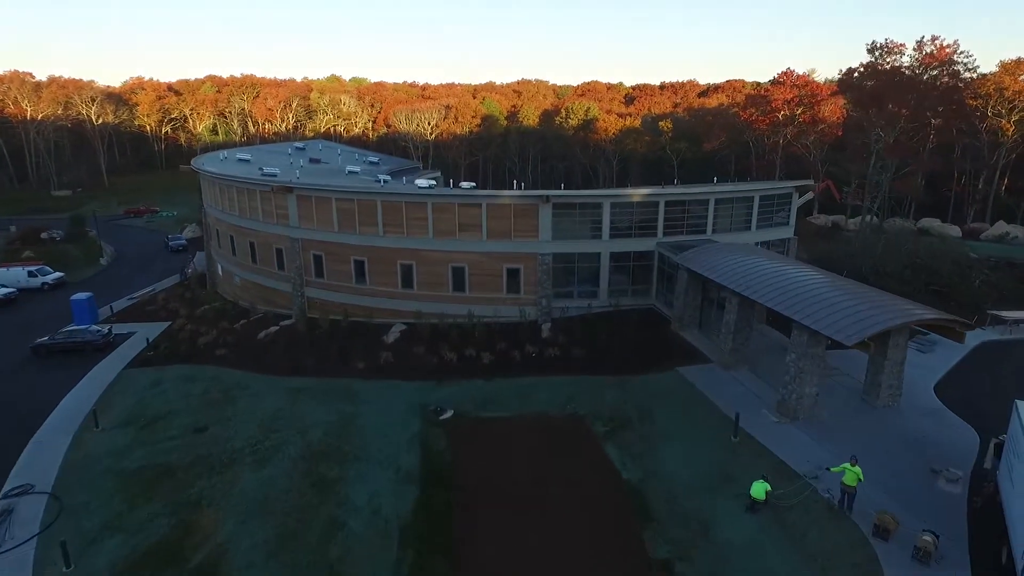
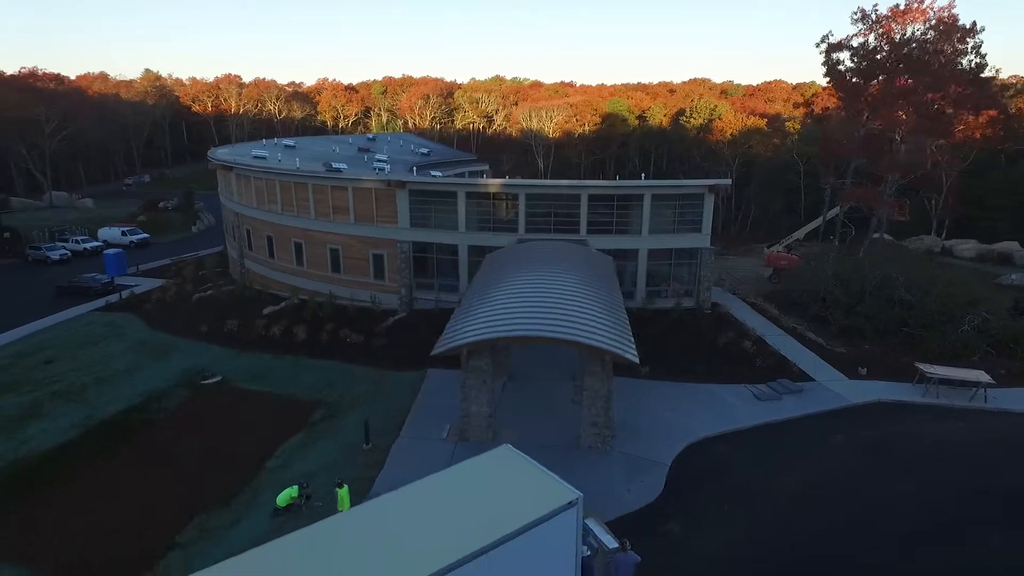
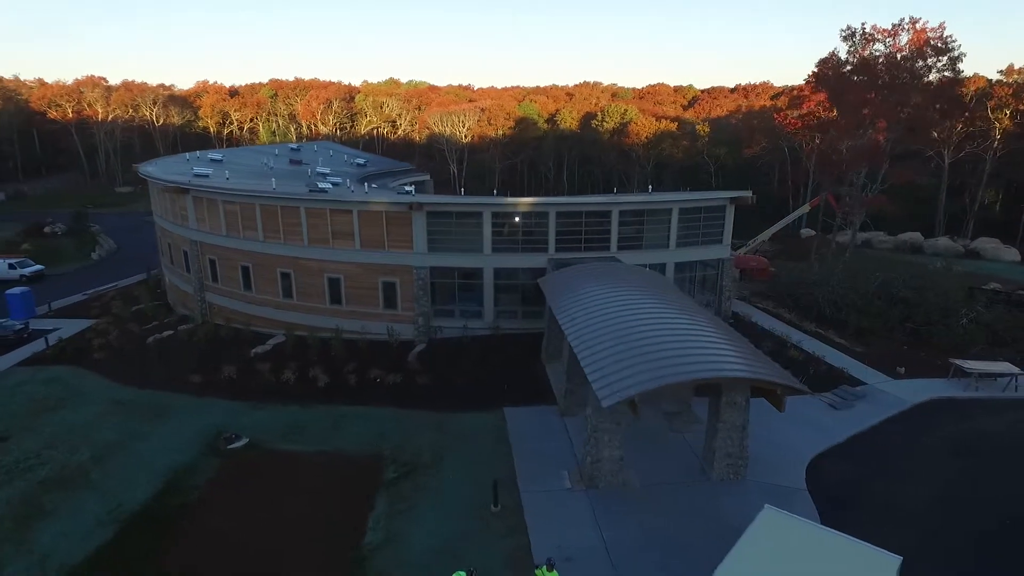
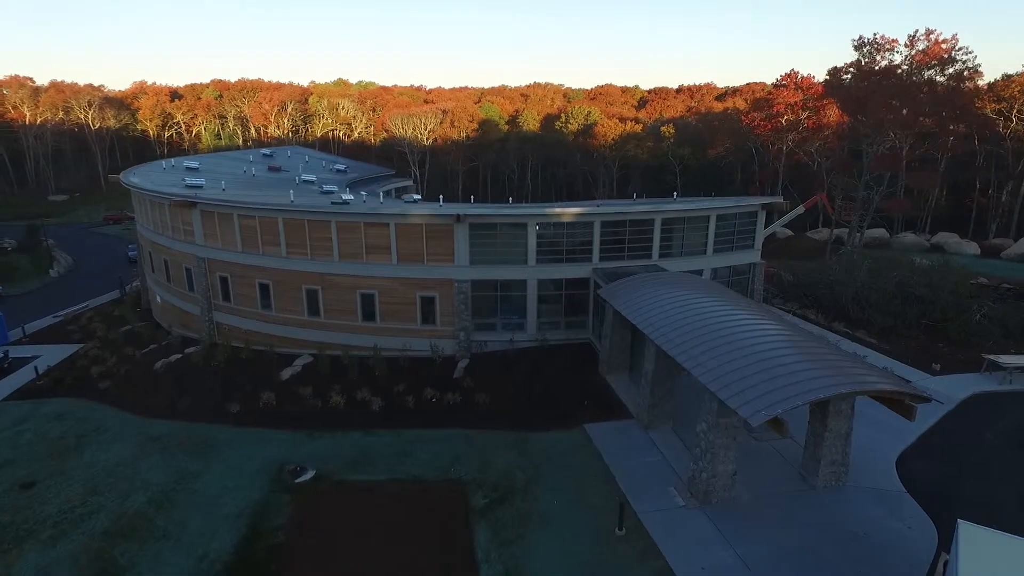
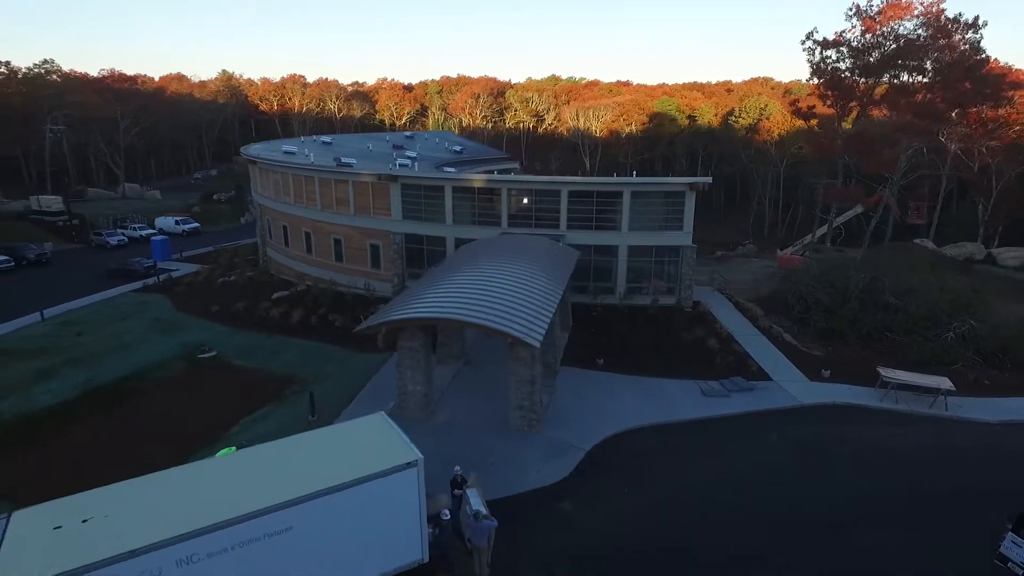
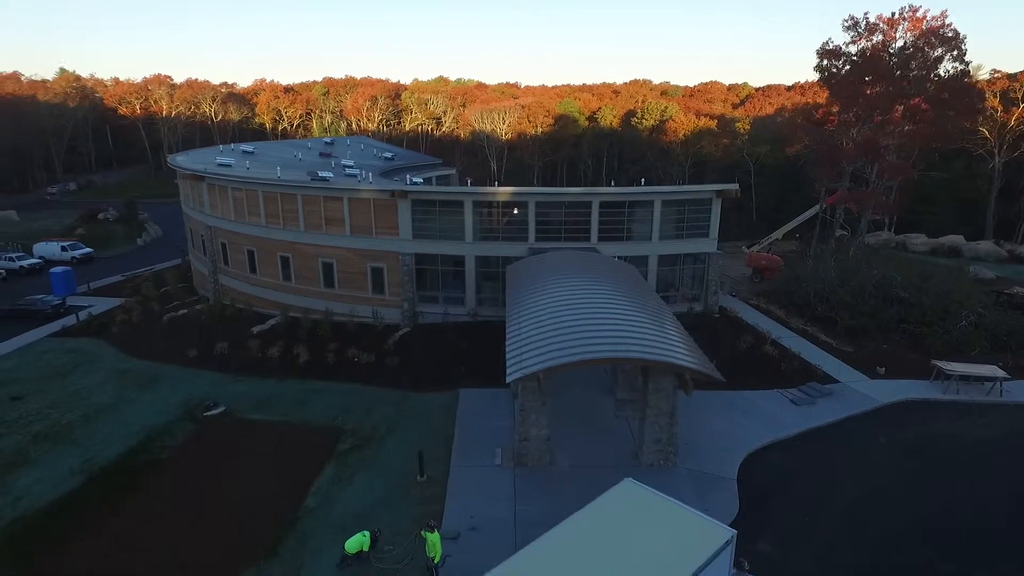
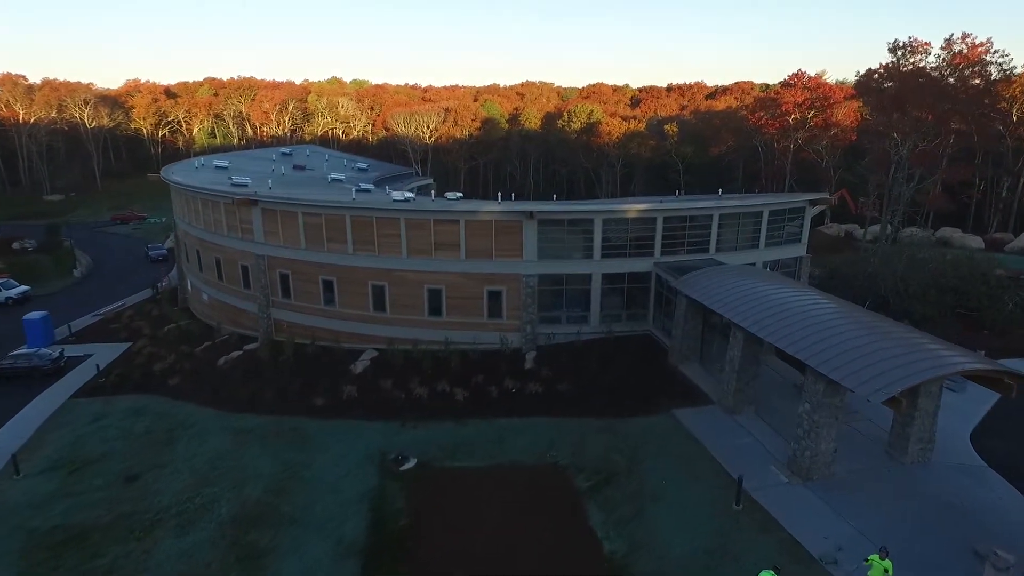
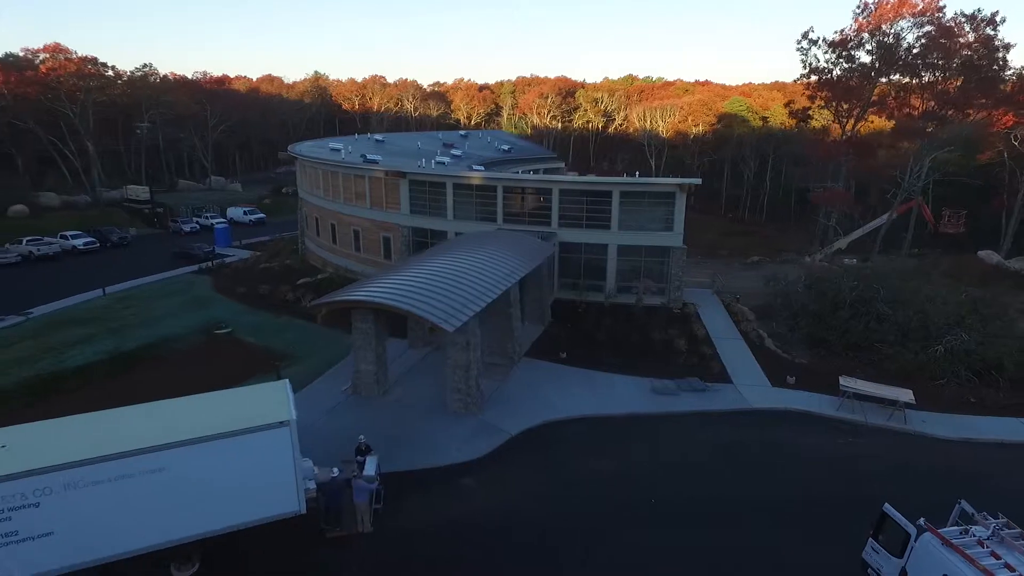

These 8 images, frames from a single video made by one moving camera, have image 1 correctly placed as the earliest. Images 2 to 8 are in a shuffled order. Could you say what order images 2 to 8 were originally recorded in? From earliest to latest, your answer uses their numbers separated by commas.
7, 4, 3, 6, 2, 5, 8
